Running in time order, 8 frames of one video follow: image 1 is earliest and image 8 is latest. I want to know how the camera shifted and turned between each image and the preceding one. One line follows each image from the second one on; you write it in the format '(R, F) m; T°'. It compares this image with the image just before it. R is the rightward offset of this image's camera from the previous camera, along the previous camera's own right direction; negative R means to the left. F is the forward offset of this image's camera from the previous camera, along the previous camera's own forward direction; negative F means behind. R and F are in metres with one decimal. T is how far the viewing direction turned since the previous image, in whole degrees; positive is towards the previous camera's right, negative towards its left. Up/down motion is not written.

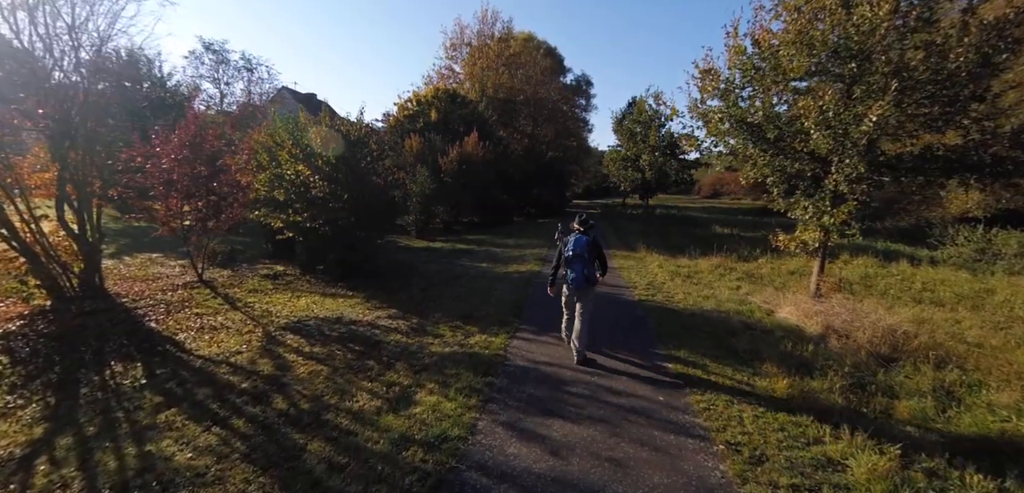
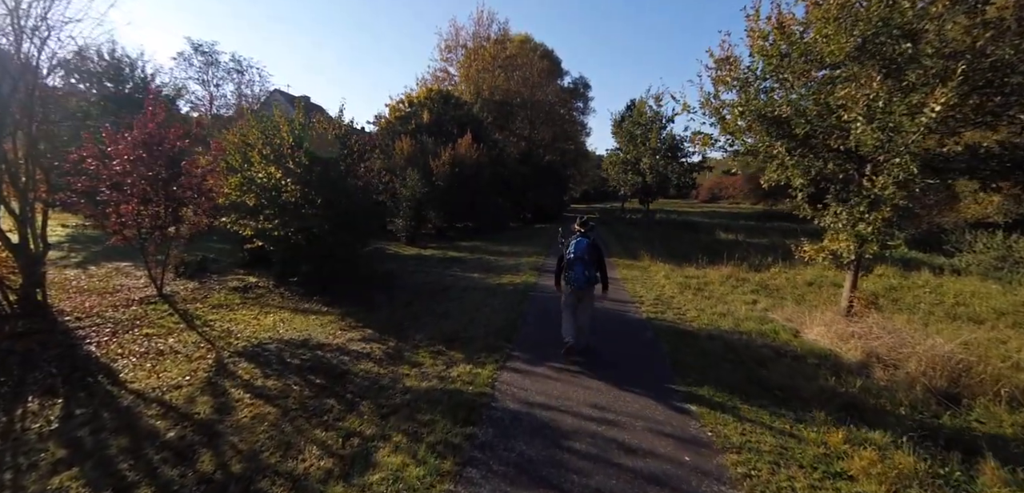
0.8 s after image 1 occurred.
(+0.1, +1.0) m; 0°
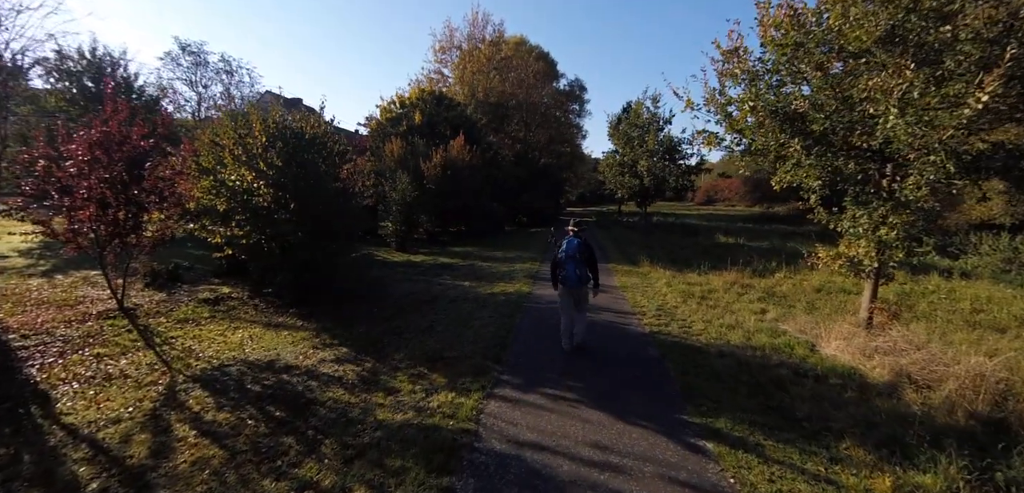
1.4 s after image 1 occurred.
(+0.1, +0.6) m; 0°
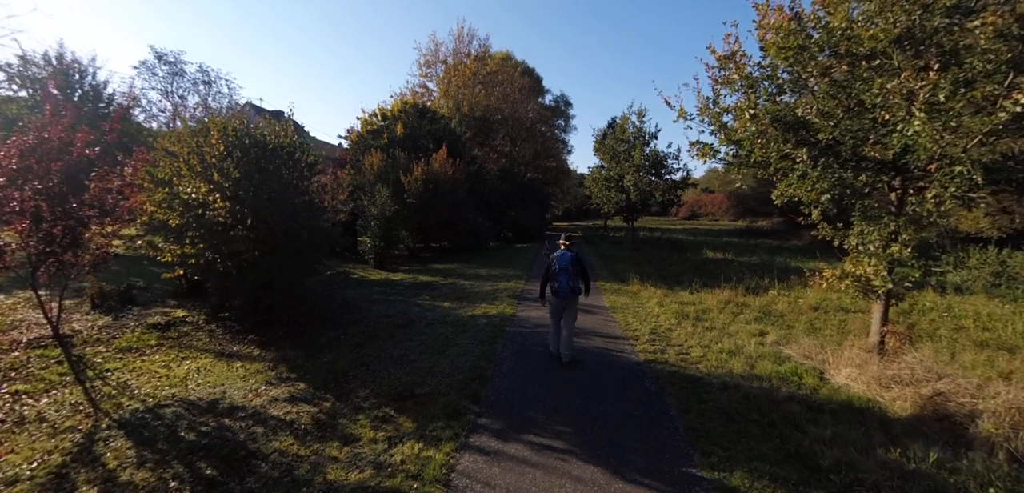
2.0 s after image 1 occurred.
(+0.1, +0.6) m; +2°
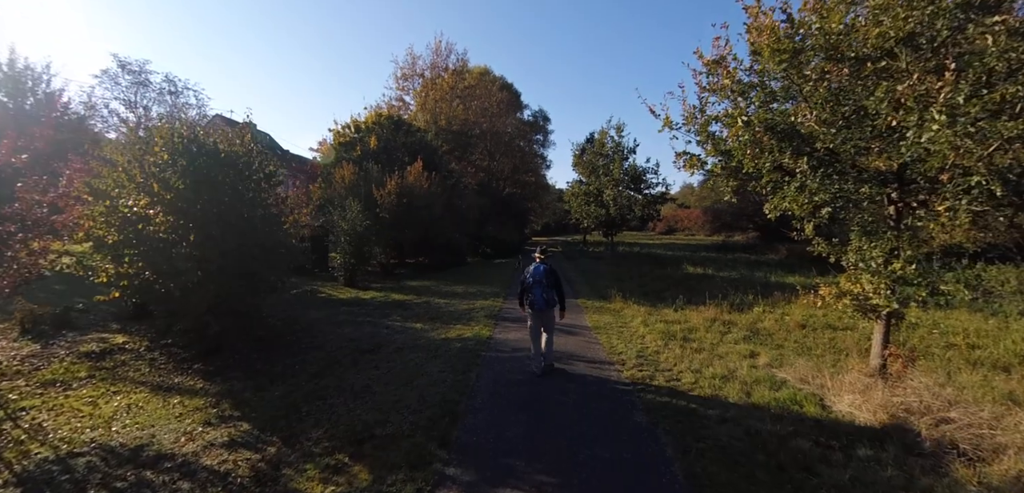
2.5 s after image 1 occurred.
(0.0, +0.6) m; +3°
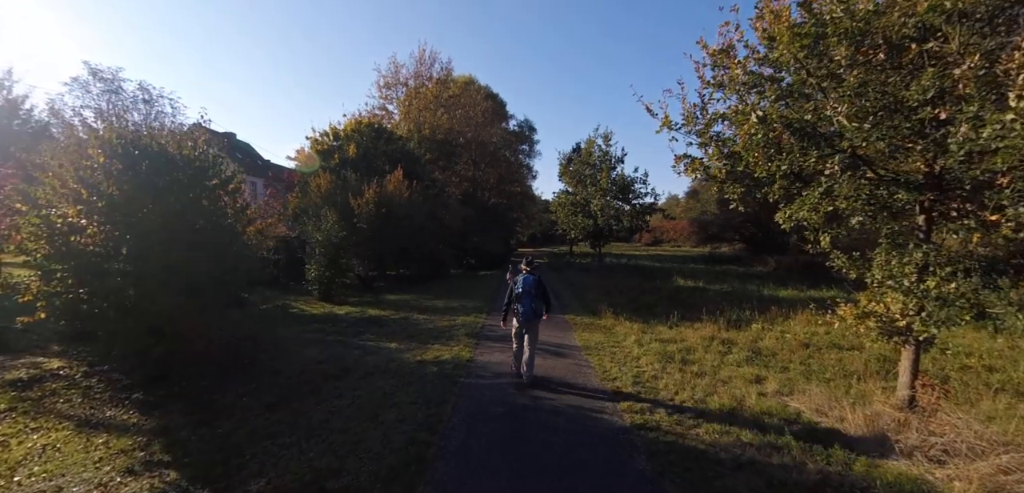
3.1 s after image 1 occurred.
(+0.1, +0.8) m; +2°
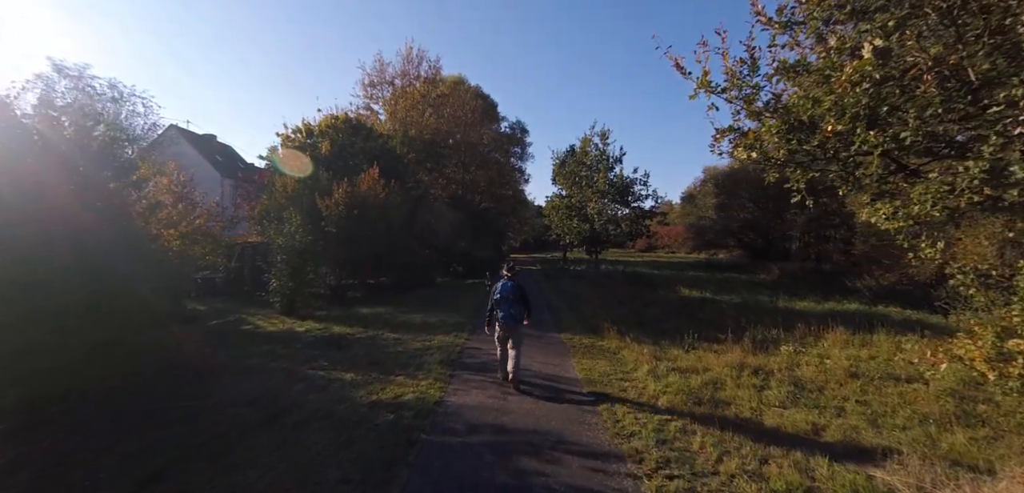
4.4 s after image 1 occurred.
(+0.1, +1.7) m; +1°
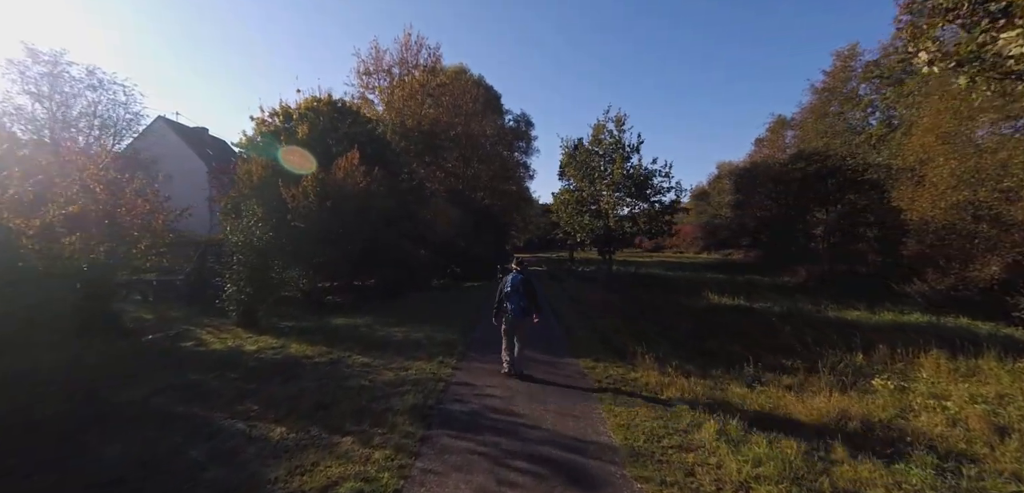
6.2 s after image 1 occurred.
(0.0, +2.3) m; 0°
